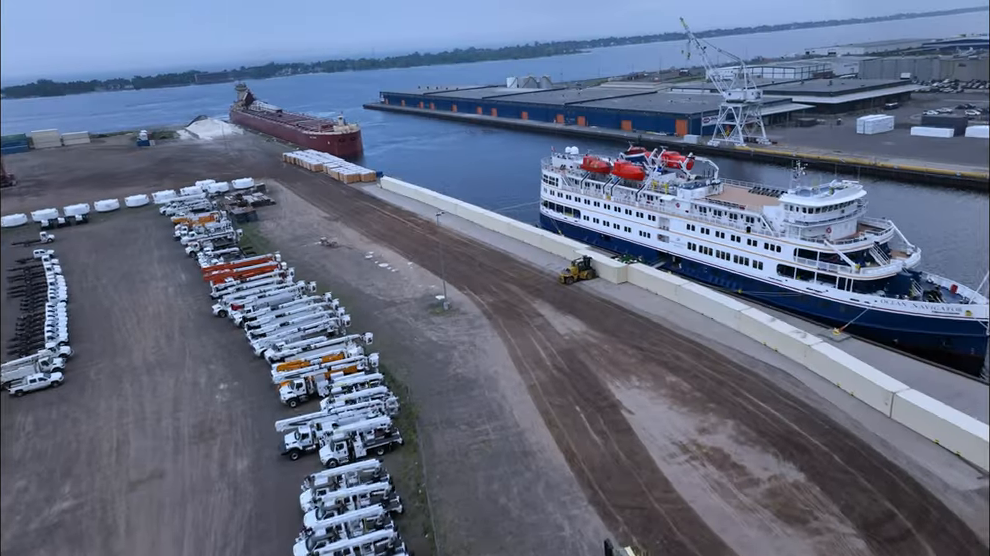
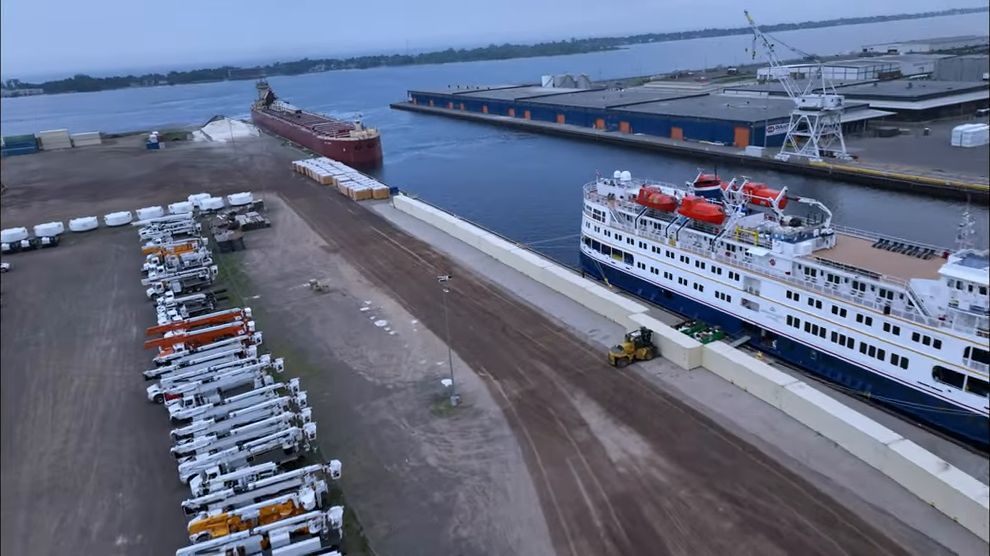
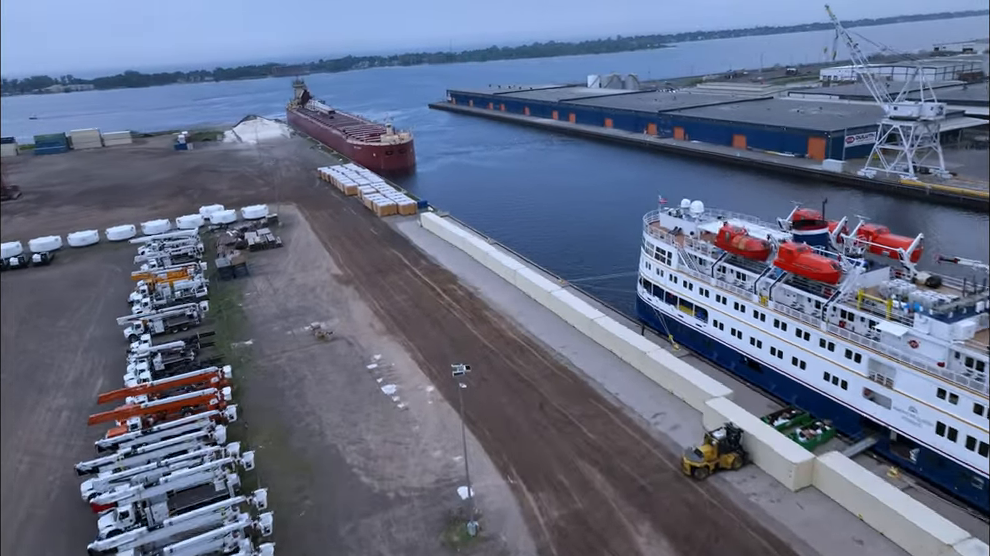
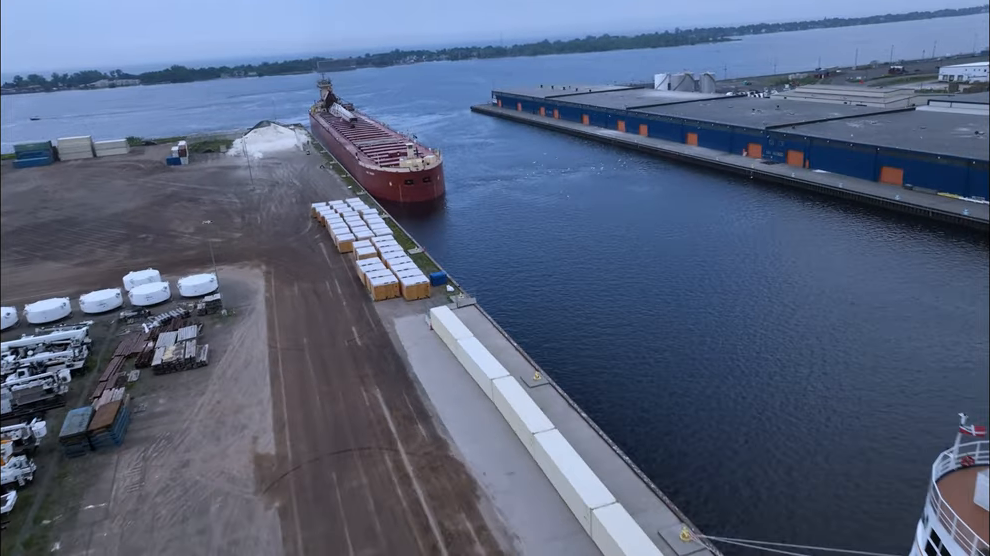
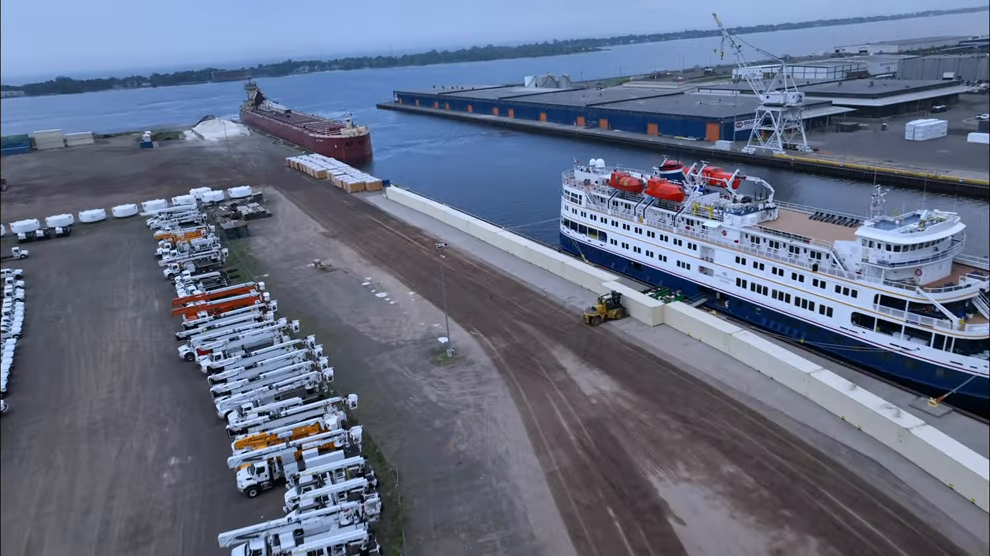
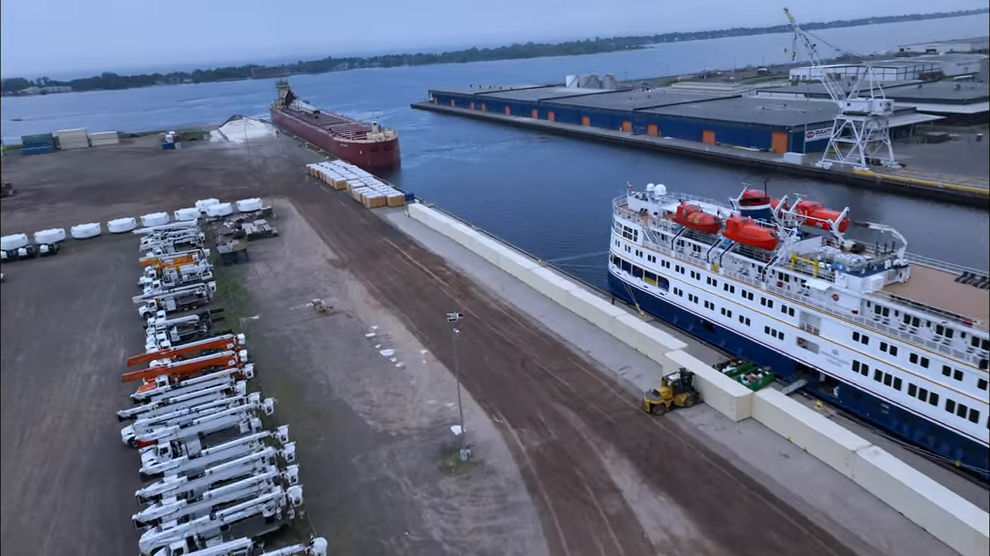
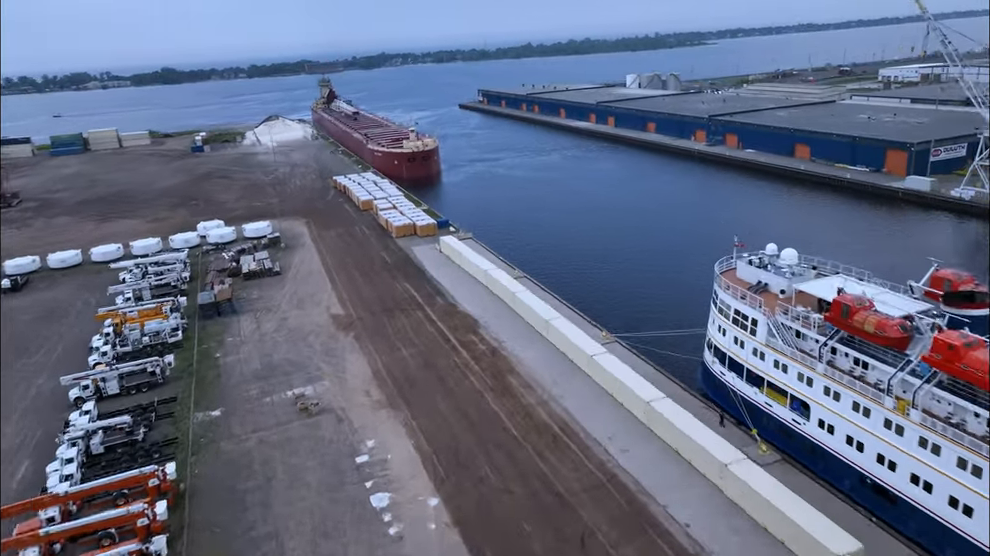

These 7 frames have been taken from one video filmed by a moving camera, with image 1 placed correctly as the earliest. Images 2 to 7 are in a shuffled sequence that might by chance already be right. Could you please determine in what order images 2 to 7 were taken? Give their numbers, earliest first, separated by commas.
5, 2, 6, 3, 7, 4
